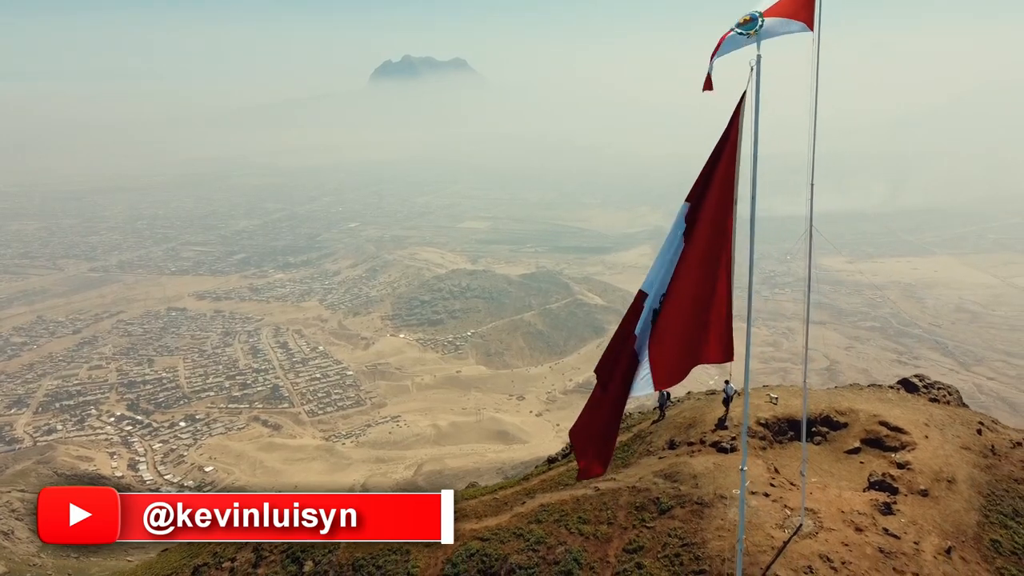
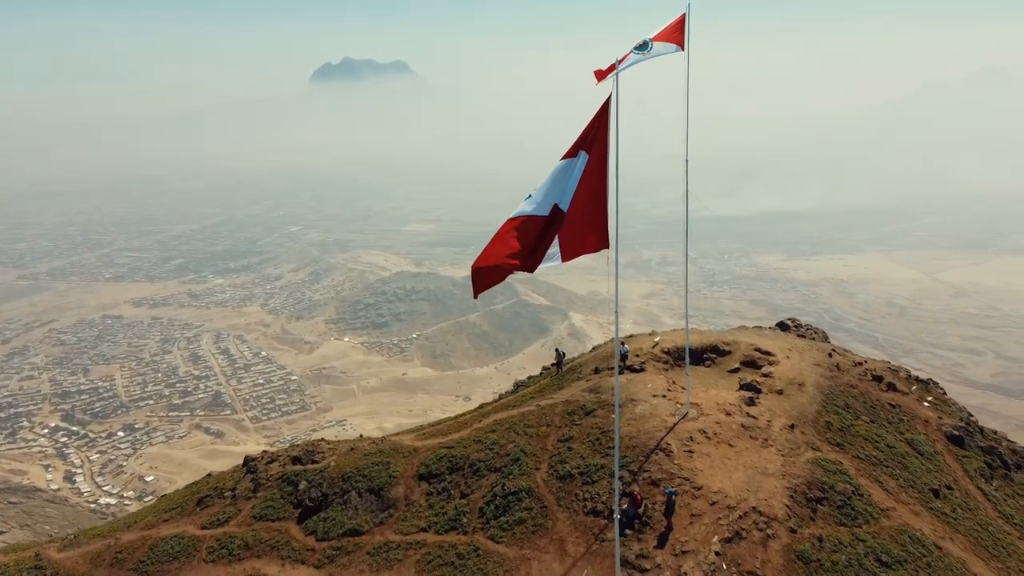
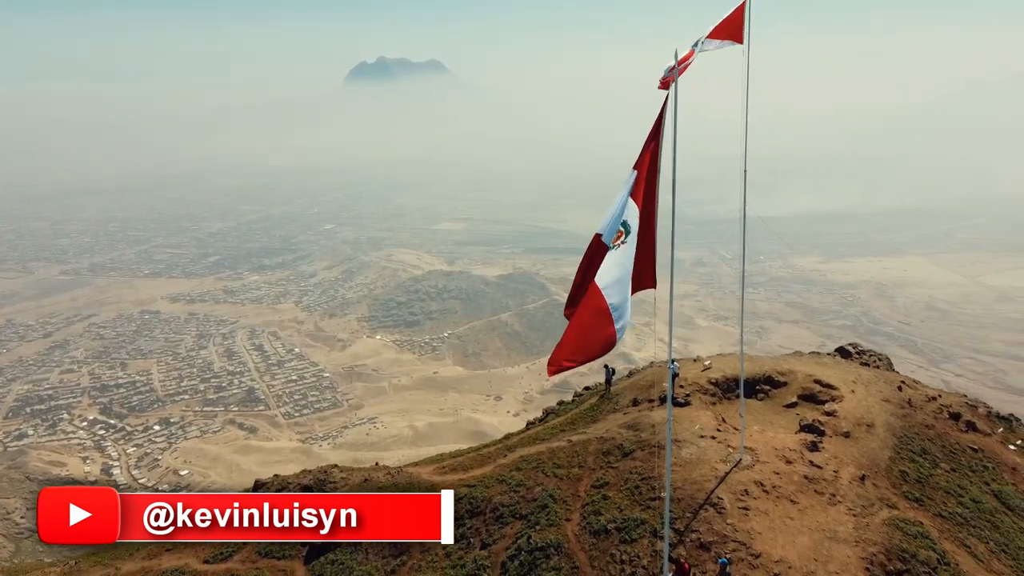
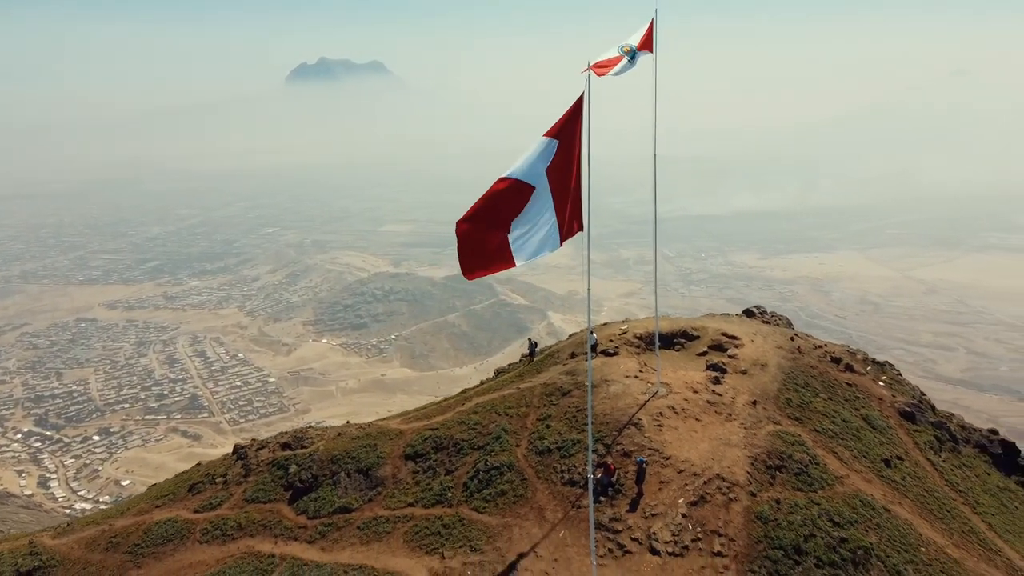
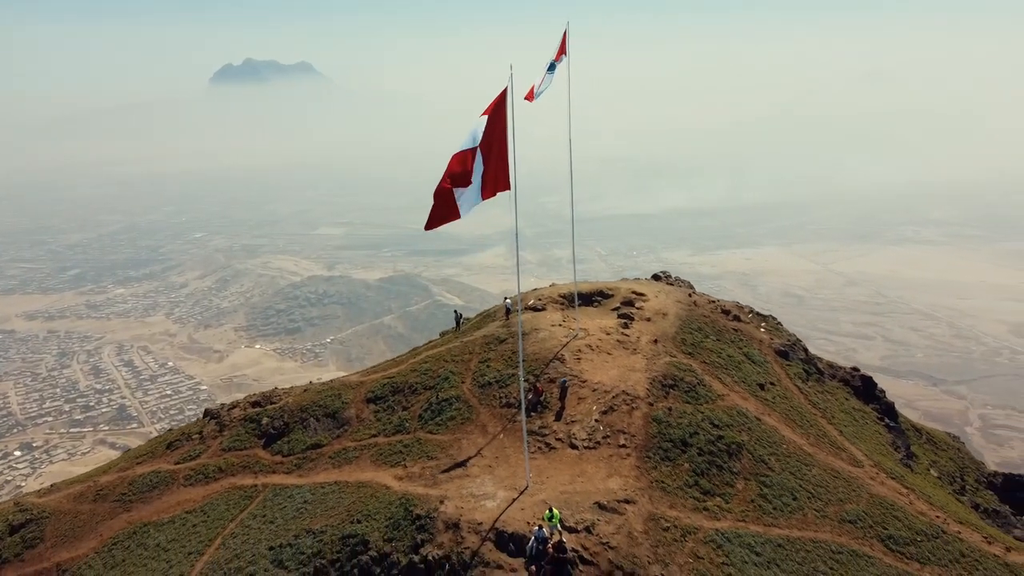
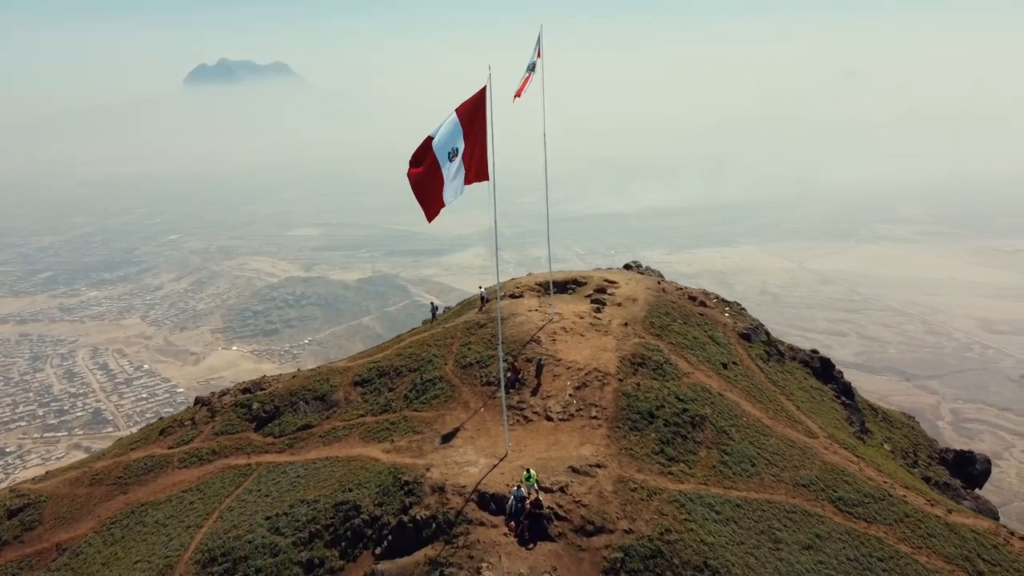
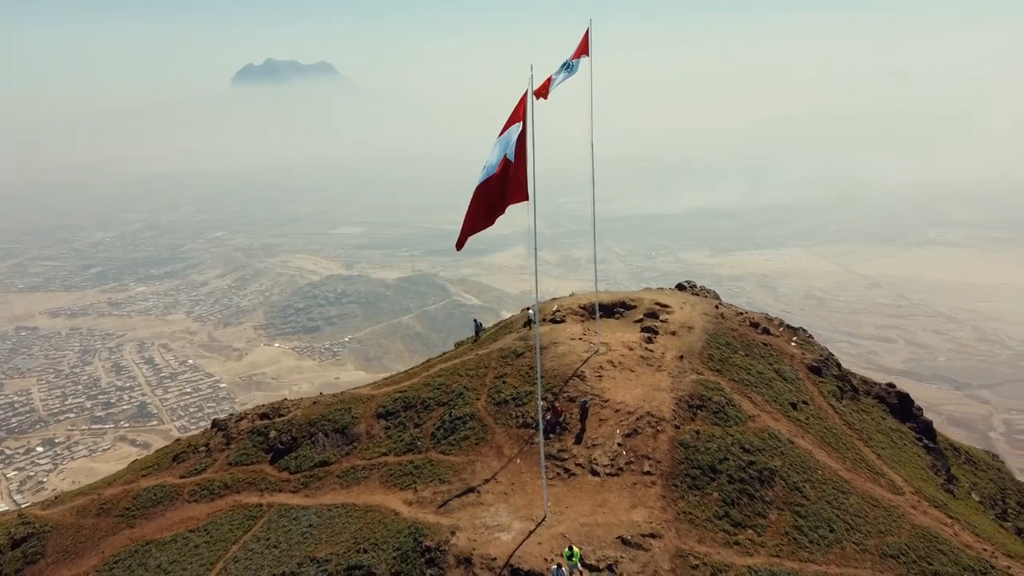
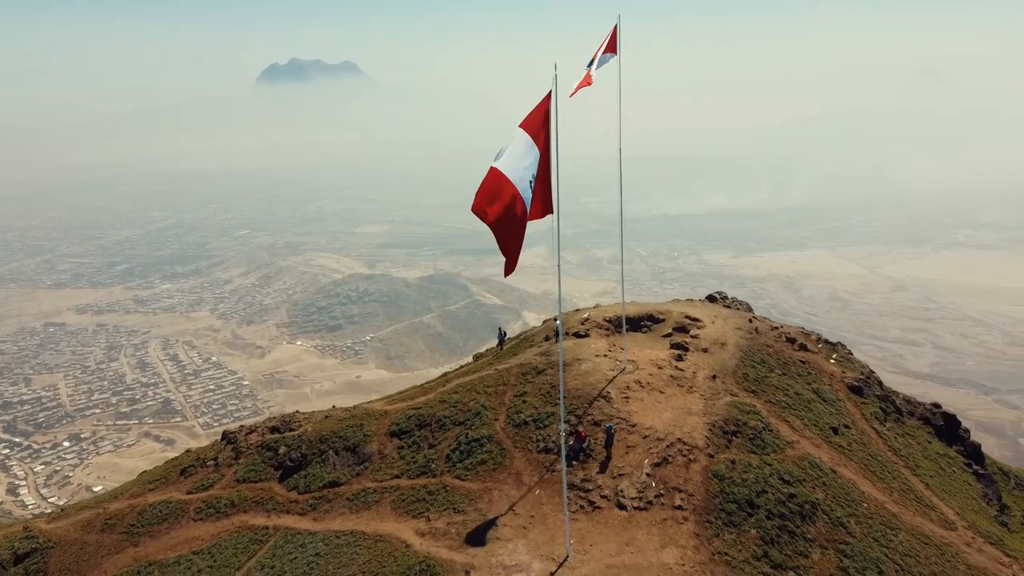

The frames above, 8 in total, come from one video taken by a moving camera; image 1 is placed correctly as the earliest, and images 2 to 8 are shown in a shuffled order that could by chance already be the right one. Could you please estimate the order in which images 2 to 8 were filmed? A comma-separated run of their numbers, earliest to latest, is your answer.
3, 2, 4, 8, 7, 5, 6
